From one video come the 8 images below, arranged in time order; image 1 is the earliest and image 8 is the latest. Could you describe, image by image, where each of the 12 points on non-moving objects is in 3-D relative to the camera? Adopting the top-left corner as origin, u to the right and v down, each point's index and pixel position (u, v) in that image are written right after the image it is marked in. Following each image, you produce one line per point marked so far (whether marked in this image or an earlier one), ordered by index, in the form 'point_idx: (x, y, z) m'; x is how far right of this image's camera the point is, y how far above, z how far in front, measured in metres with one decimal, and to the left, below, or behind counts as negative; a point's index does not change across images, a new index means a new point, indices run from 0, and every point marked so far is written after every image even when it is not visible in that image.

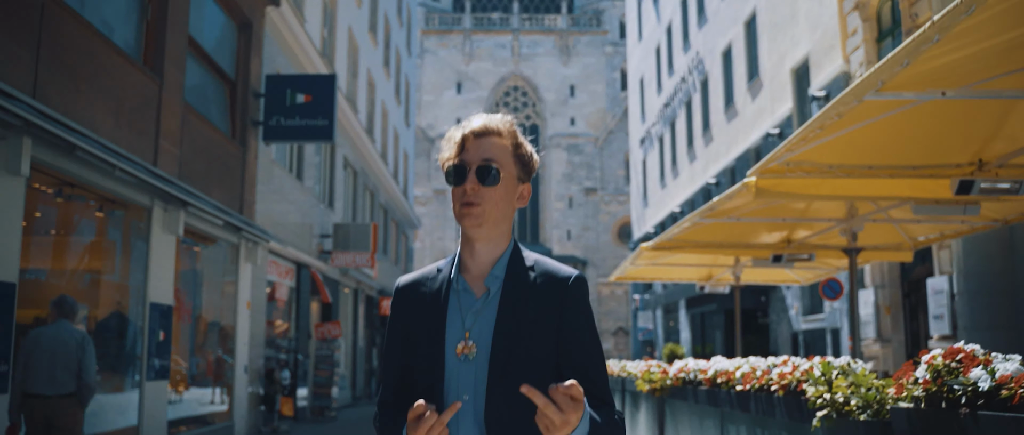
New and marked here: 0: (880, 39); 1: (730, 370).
0: (+6.2, +3.0, +15.8) m
1: (+1.5, -1.0, +6.6) m
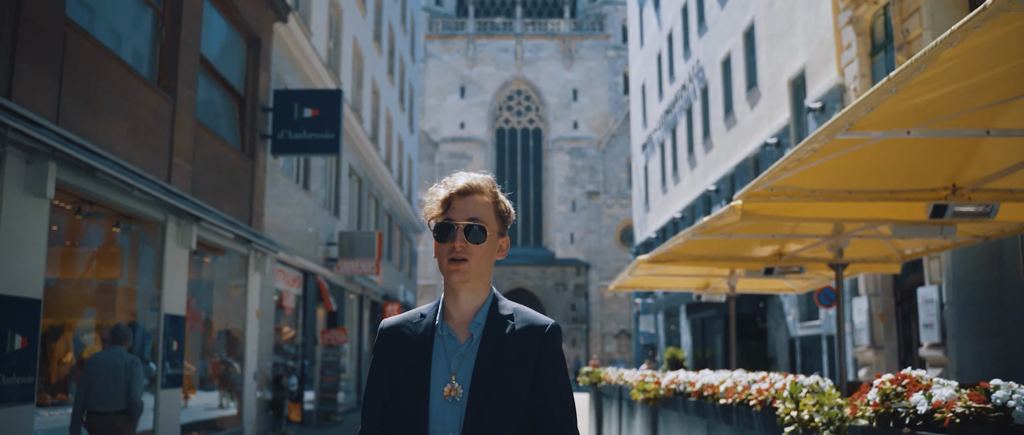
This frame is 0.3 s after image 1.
0: (+6.2, +2.8, +16.2) m
1: (+1.5, -1.2, +7.0) m
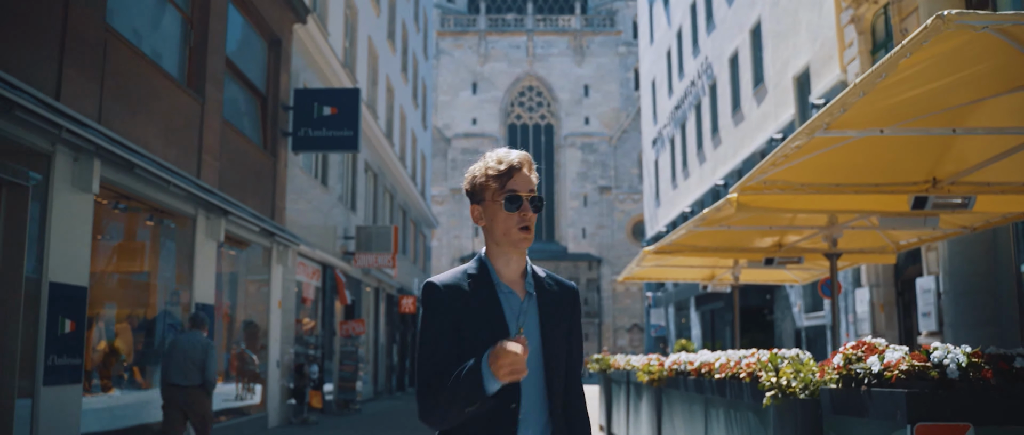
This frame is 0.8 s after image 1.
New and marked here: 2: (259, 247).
0: (+6.4, +3.0, +16.7) m
1: (+1.6, -1.1, +7.5) m
2: (-4.1, -0.5, +15.5) m
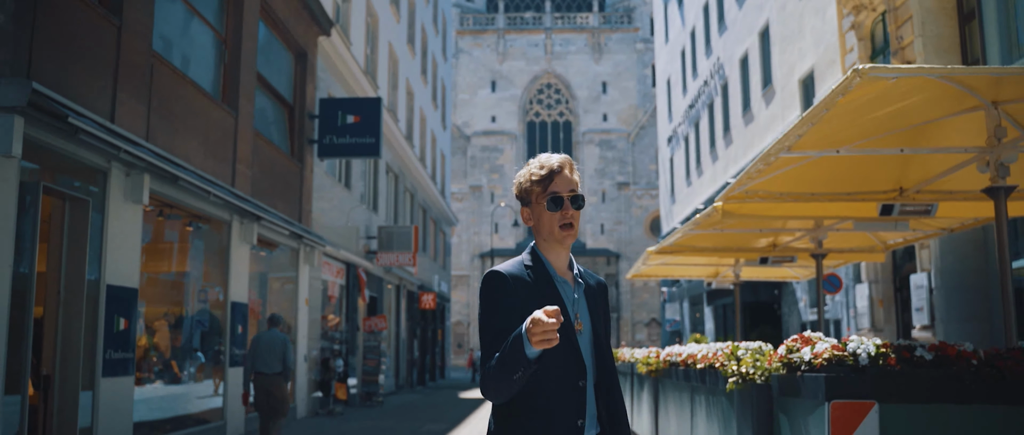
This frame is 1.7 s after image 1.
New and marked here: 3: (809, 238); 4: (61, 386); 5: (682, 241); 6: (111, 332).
0: (+6.6, +3.0, +17.4) m
1: (+1.6, -1.2, +8.4) m
2: (-3.9, -0.5, +16.4) m
3: (+3.5, -0.2, +11.0) m
4: (-4.1, -1.5, +8.7) m
5: (+2.2, -0.3, +12.3) m
6: (-3.9, -1.1, +9.2) m
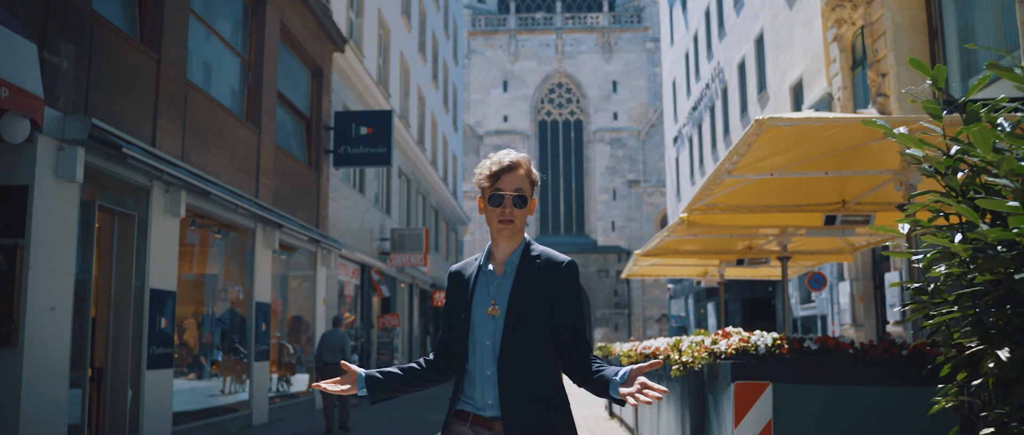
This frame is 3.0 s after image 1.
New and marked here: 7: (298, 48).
0: (+6.7, +2.9, +18.5) m
1: (+1.5, -1.3, +9.6) m
2: (-3.9, -0.7, +17.7) m
3: (+3.4, -0.3, +12.2) m
4: (-4.2, -1.7, +10.0) m
5: (+2.2, -0.4, +13.5) m
6: (-4.0, -1.2, +10.5) m
7: (-3.9, +3.1, +17.2) m
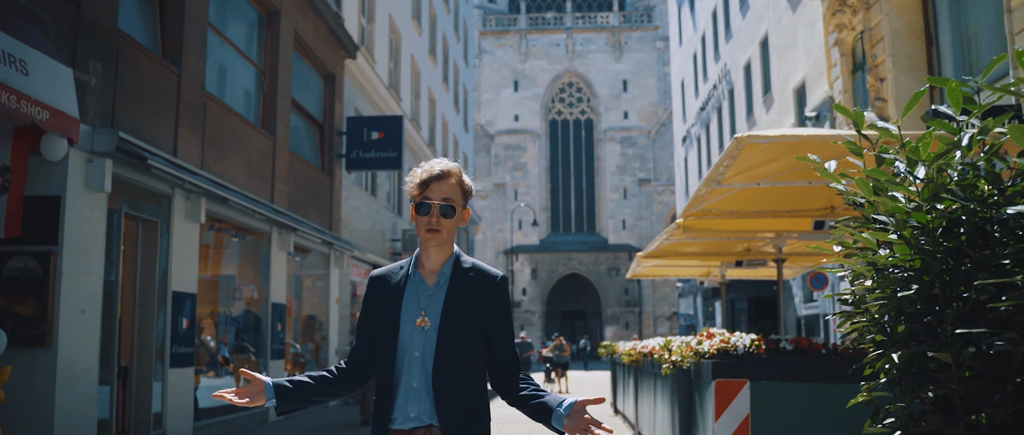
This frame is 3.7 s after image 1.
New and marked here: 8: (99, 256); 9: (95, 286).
0: (+6.8, +2.9, +18.9) m
1: (+1.6, -1.4, +10.1) m
2: (-3.7, -0.7, +18.3) m
3: (+3.5, -0.4, +12.7) m
4: (-4.1, -1.7, +10.5) m
5: (+2.3, -0.4, +14.0) m
6: (-3.9, -1.3, +11.1) m
7: (-3.7, +3.0, +17.7) m
8: (-4.0, -0.4, +9.2) m
9: (-4.0, -0.7, +9.1) m
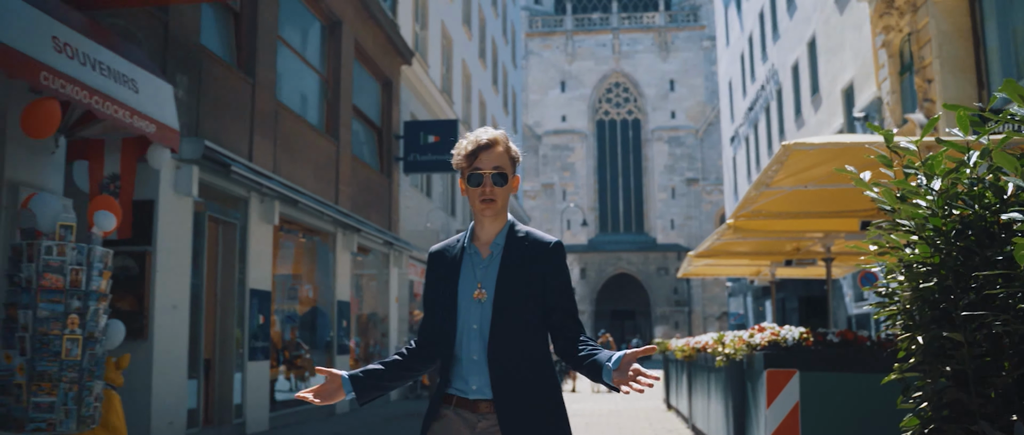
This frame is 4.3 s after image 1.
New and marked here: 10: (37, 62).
0: (+7.9, +2.9, +19.1) m
1: (+2.2, -1.4, +10.5) m
2: (-2.7, -0.7, +19.0) m
3: (+4.2, -0.4, +13.0) m
4: (-3.5, -1.8, +11.2) m
5: (+3.1, -0.4, +14.4) m
6: (-3.2, -1.3, +11.8) m
7: (-2.7, +3.0, +18.4) m
8: (-3.4, -0.4, +9.9) m
9: (-3.4, -0.7, +9.8) m
10: (-3.0, +1.0, +6.0) m
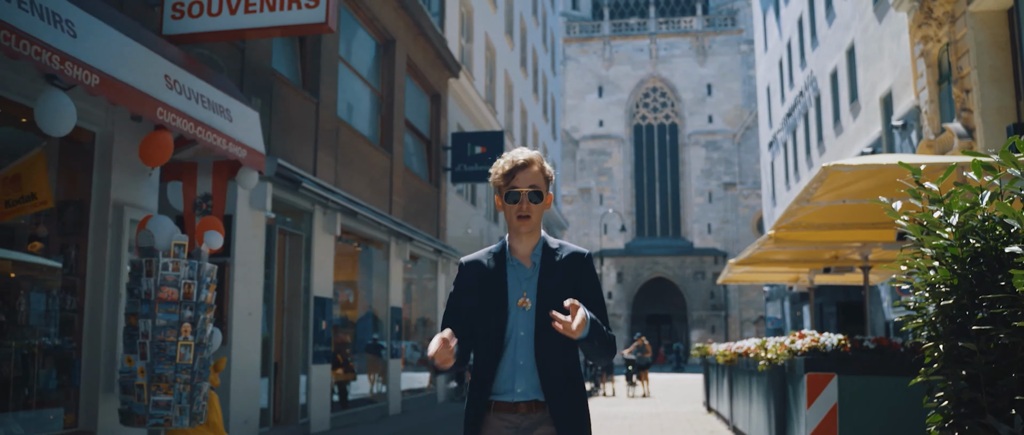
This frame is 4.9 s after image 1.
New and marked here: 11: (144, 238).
0: (+8.8, +2.8, +19.4) m
1: (+2.8, -1.5, +11.0) m
2: (-1.8, -0.9, +19.7) m
3: (+4.9, -0.5, +13.5) m
4: (-2.8, -1.9, +12.0) m
5: (+3.8, -0.6, +14.9) m
6: (-2.6, -1.5, +12.5) m
7: (-1.9, +2.8, +19.1) m
8: (-2.8, -0.6, +10.7) m
9: (-2.8, -0.8, +10.6) m
10: (-2.6, +0.8, +6.8) m
11: (-3.0, -0.2, +7.6) m
